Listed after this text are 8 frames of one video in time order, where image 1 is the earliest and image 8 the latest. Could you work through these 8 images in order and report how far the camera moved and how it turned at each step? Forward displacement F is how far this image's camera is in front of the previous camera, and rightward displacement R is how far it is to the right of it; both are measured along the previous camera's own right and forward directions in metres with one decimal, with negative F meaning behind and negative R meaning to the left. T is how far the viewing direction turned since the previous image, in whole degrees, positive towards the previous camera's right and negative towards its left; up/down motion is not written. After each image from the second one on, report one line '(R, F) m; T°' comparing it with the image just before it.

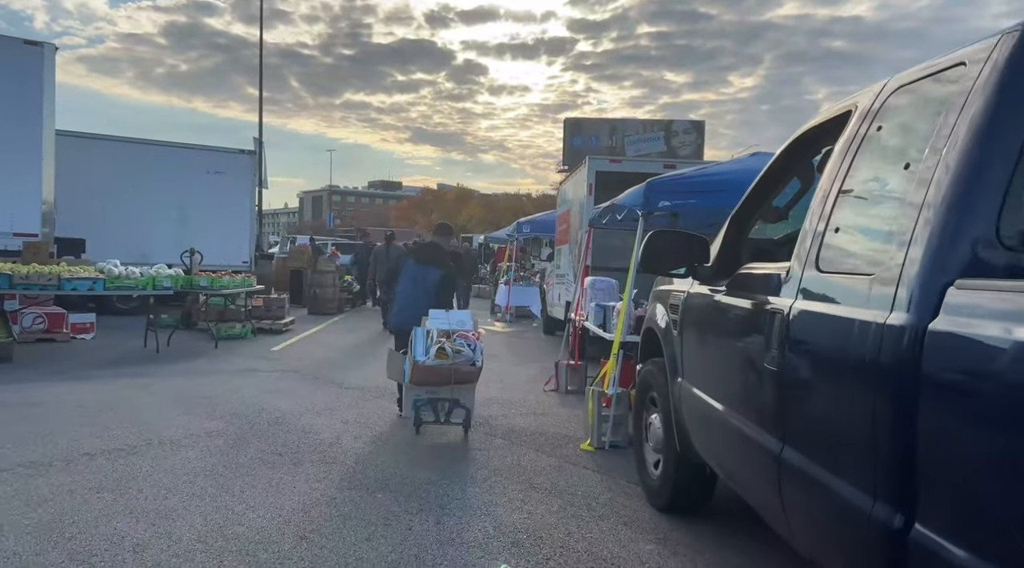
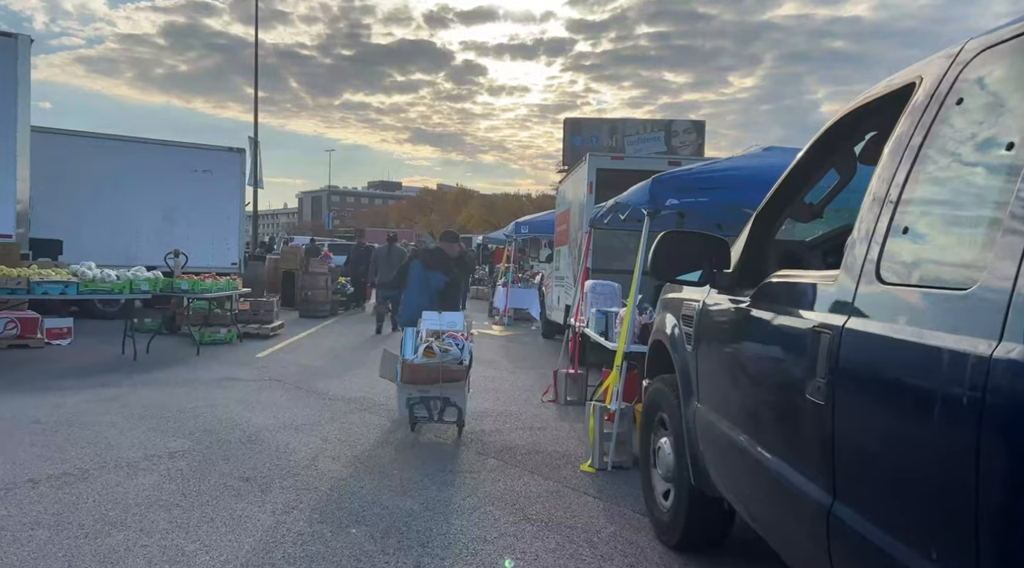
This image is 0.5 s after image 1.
(0.0, +0.6) m; 0°
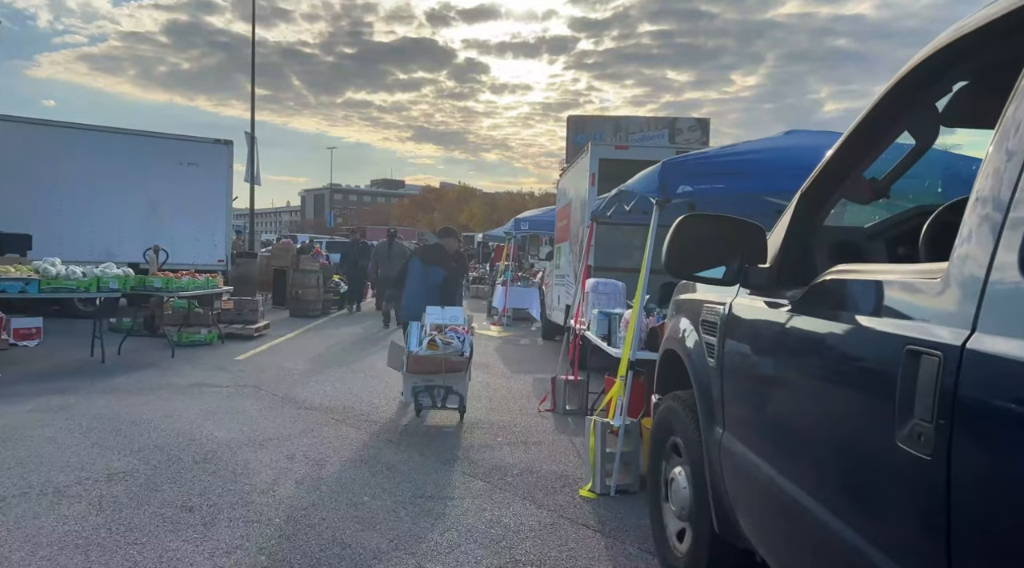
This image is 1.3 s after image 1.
(+0.1, +0.7) m; 0°
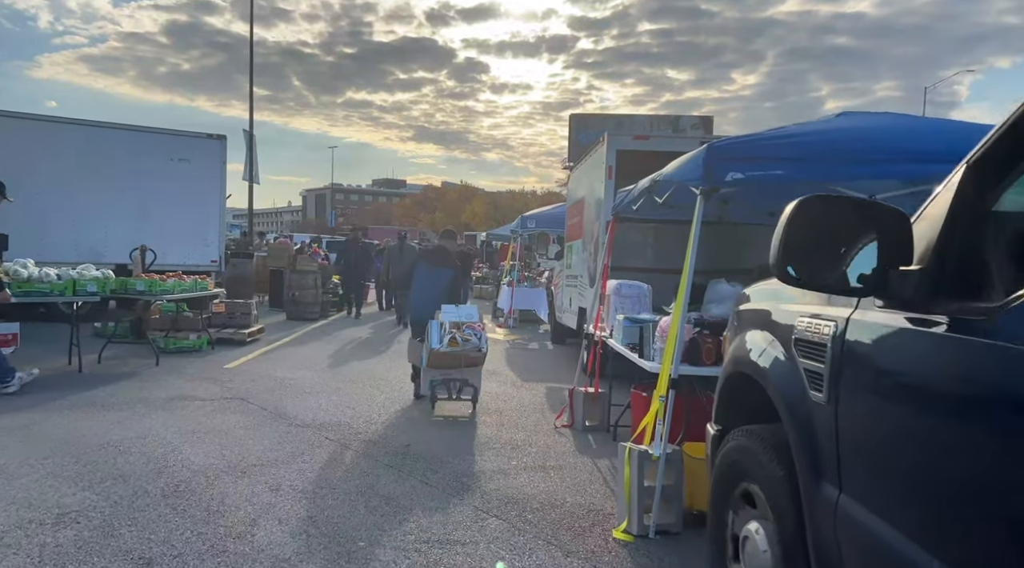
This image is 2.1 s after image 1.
(-0.1, +0.8) m; 0°
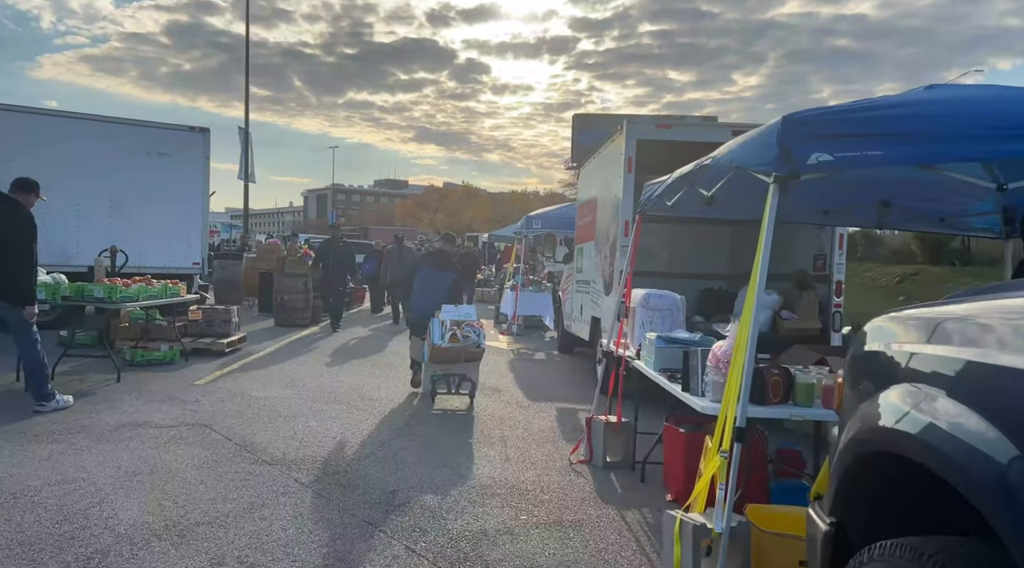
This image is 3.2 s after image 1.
(-0.1, +1.1) m; 0°
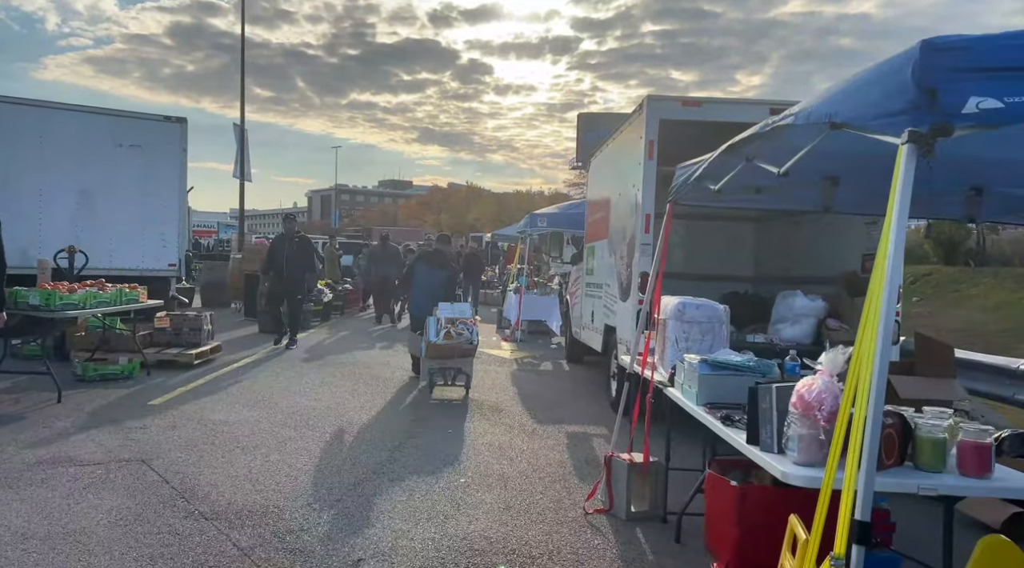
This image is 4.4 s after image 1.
(0.0, +1.2) m; 0°
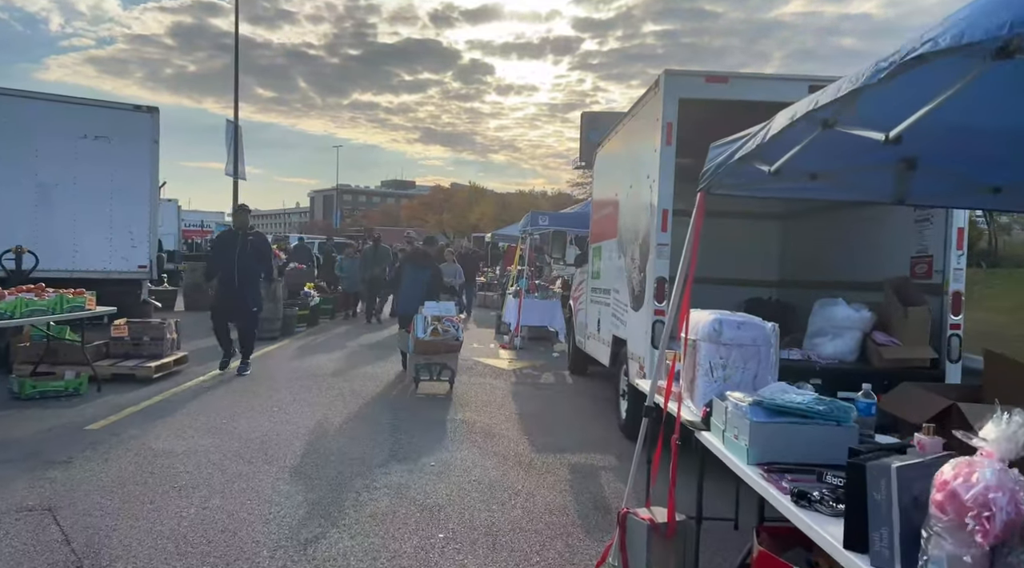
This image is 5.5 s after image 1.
(+0.1, +1.1) m; 0°
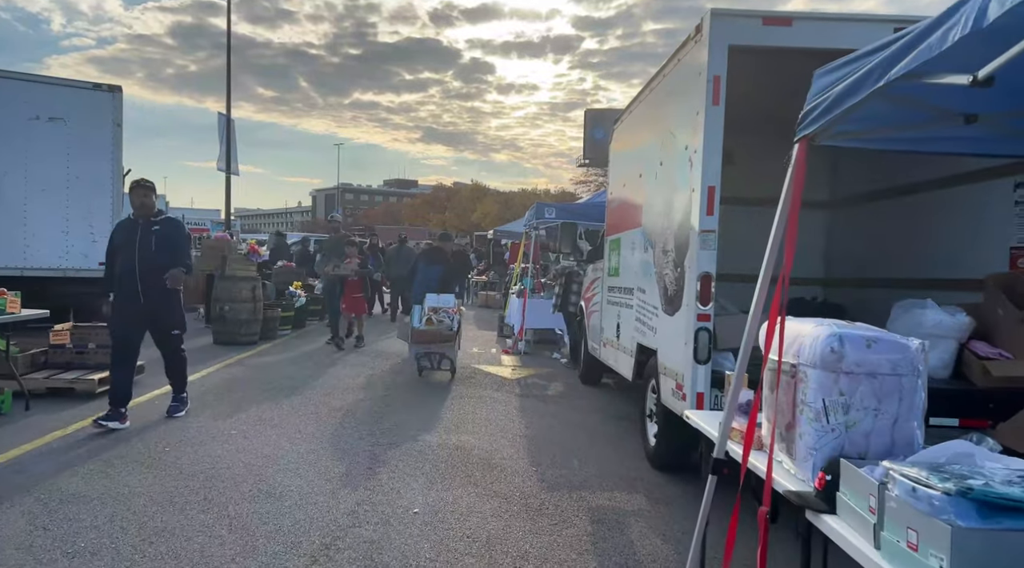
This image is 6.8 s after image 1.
(0.0, +1.3) m; 0°
